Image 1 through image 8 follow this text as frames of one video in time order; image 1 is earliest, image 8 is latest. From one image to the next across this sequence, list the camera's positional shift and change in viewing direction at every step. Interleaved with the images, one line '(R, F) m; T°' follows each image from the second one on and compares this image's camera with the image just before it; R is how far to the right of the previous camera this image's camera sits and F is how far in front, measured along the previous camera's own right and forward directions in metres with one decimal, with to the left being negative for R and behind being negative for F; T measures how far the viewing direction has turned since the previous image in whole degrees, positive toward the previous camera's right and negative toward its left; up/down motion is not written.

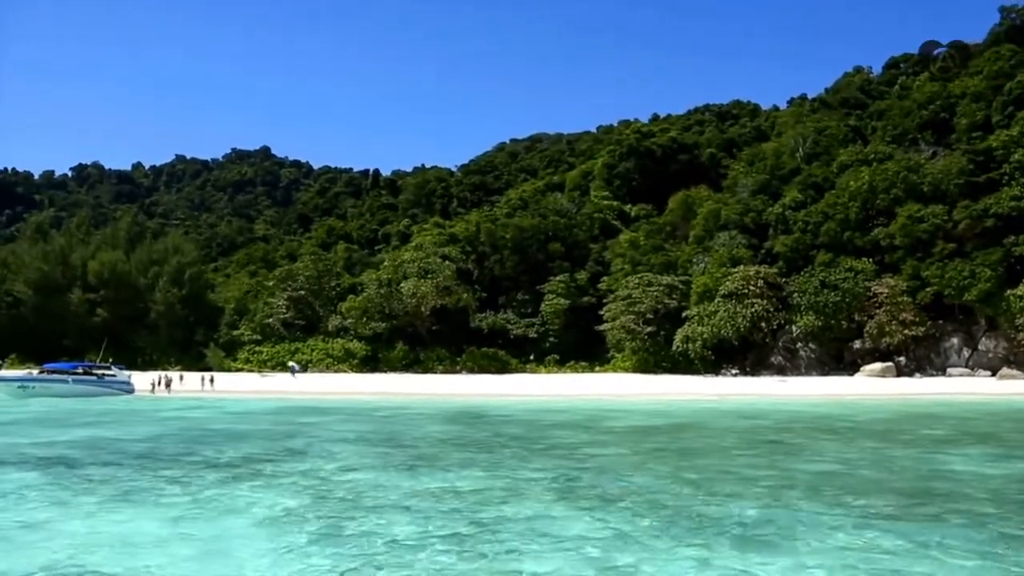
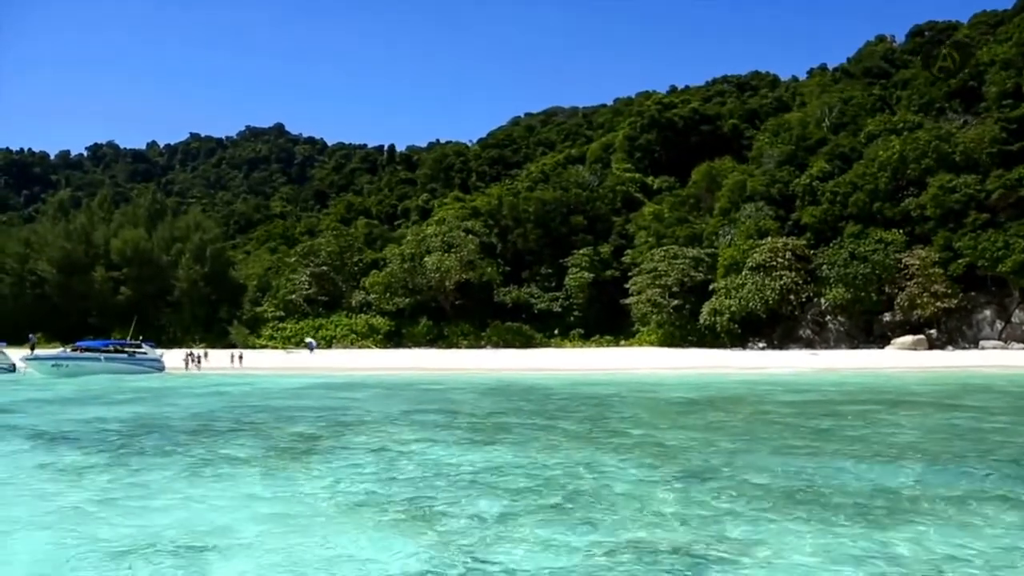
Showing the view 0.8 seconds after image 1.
(-0.7, +0.3) m; -1°
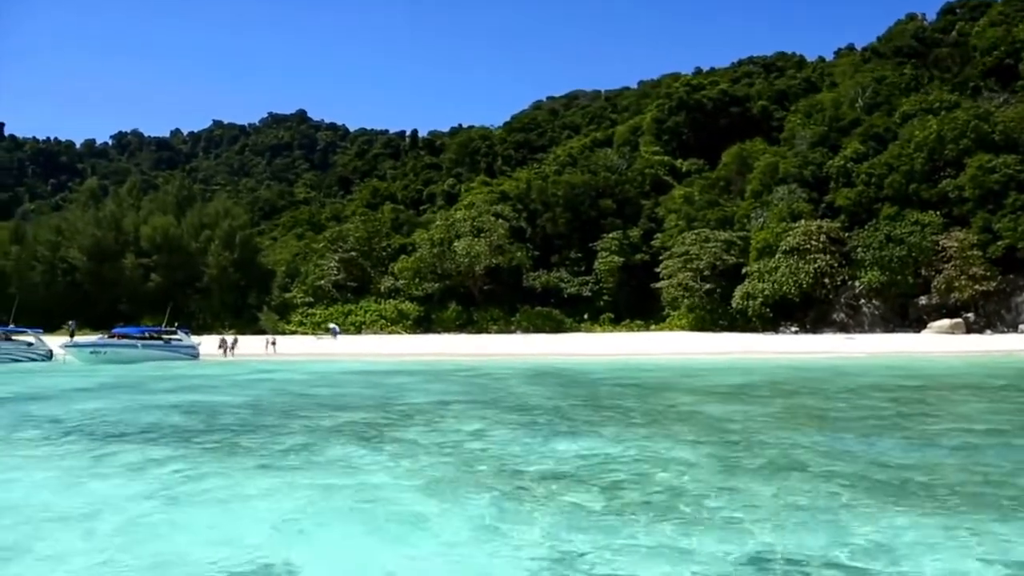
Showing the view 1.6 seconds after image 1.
(-0.6, +0.2) m; -1°
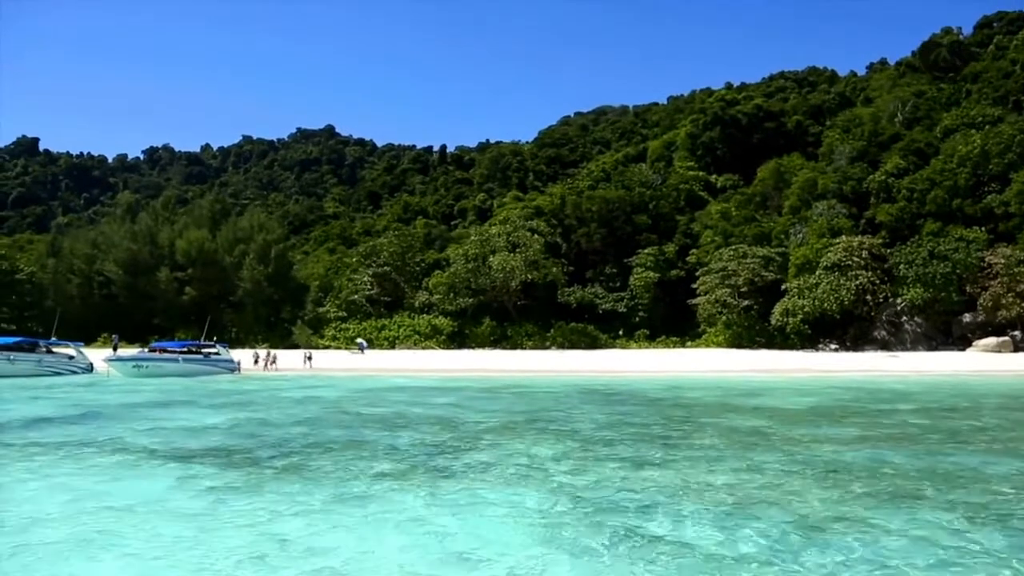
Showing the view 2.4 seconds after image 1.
(-0.7, +0.3) m; -2°
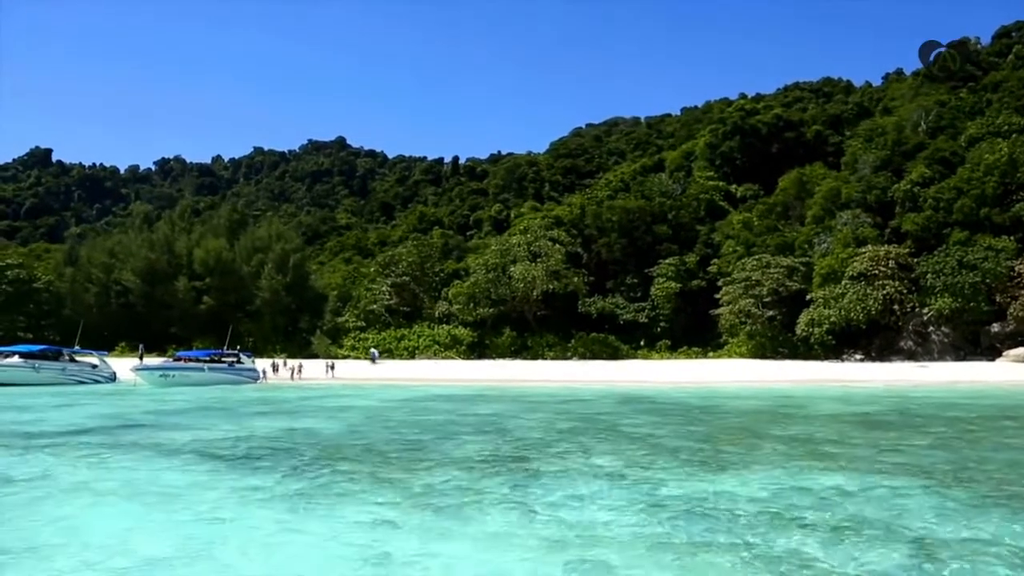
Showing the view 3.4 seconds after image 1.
(-0.8, +0.4) m; 0°
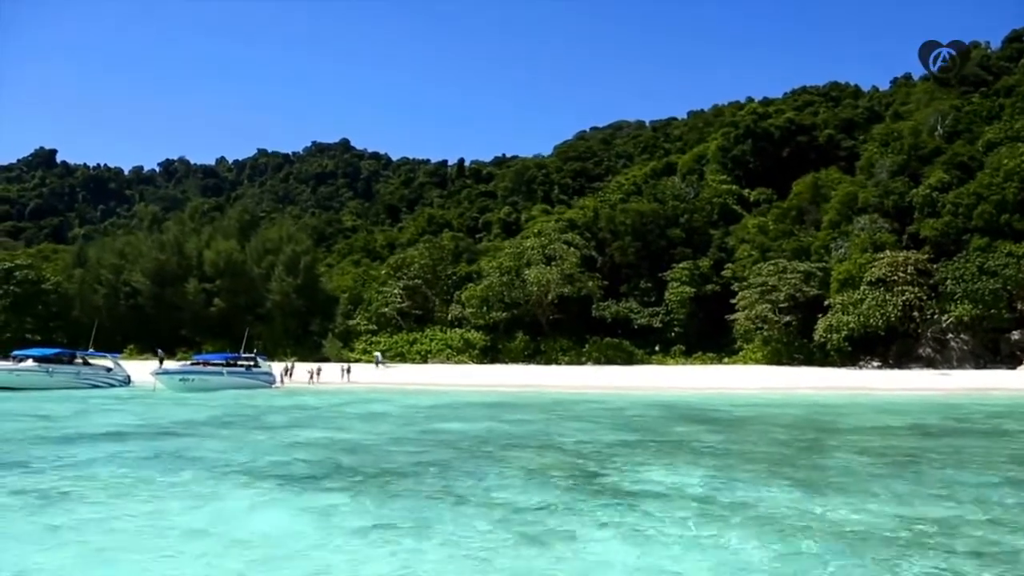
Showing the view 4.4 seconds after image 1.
(-0.8, +0.4) m; 0°
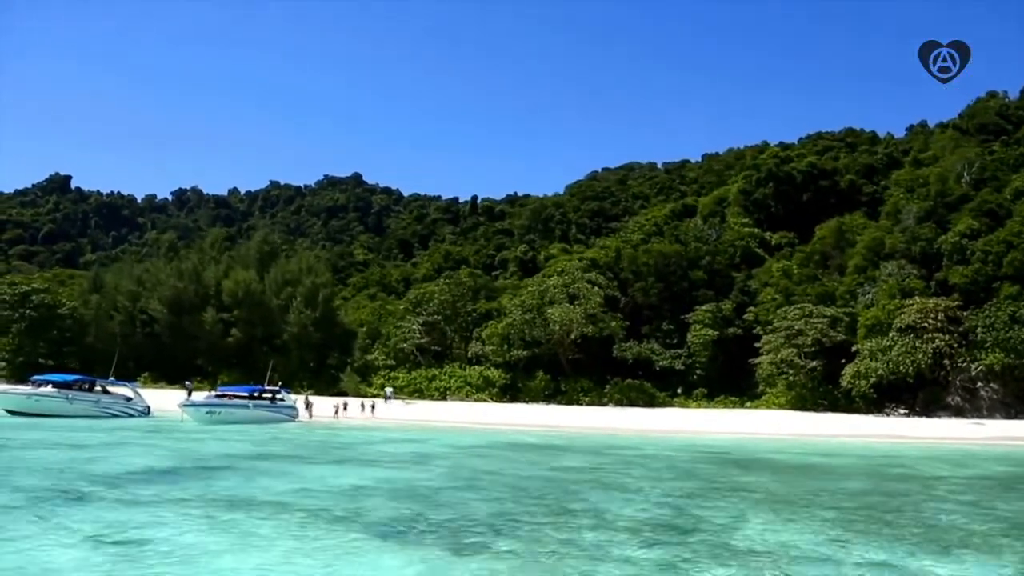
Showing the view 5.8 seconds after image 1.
(-1.0, +0.5) m; 0°
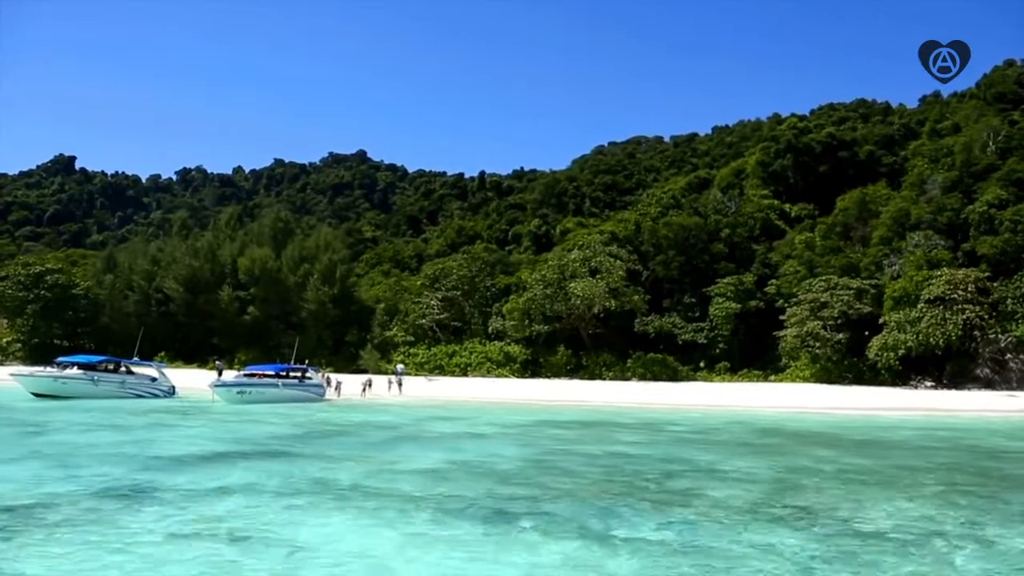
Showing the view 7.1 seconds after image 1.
(-1.0, +0.5) m; 0°
